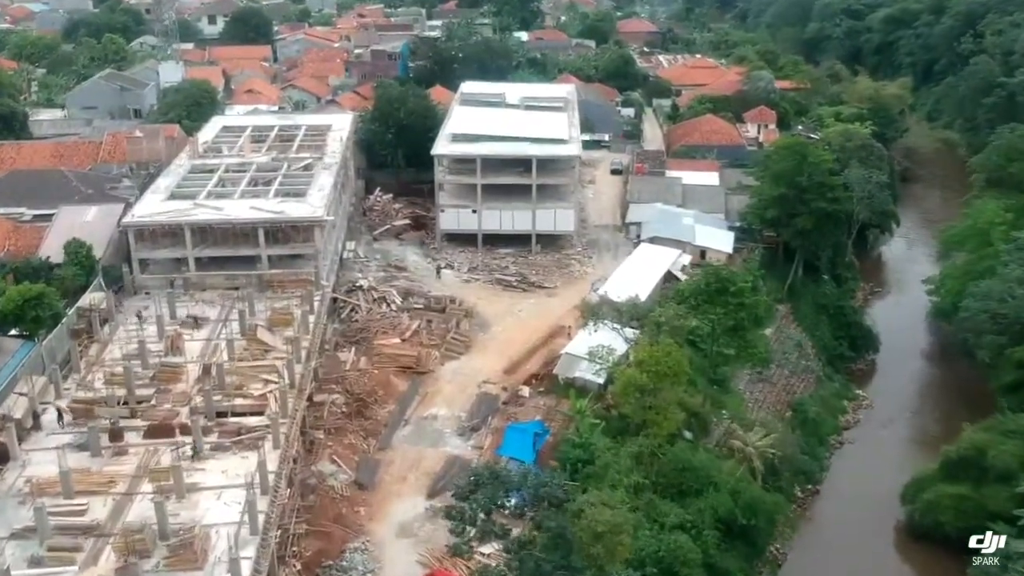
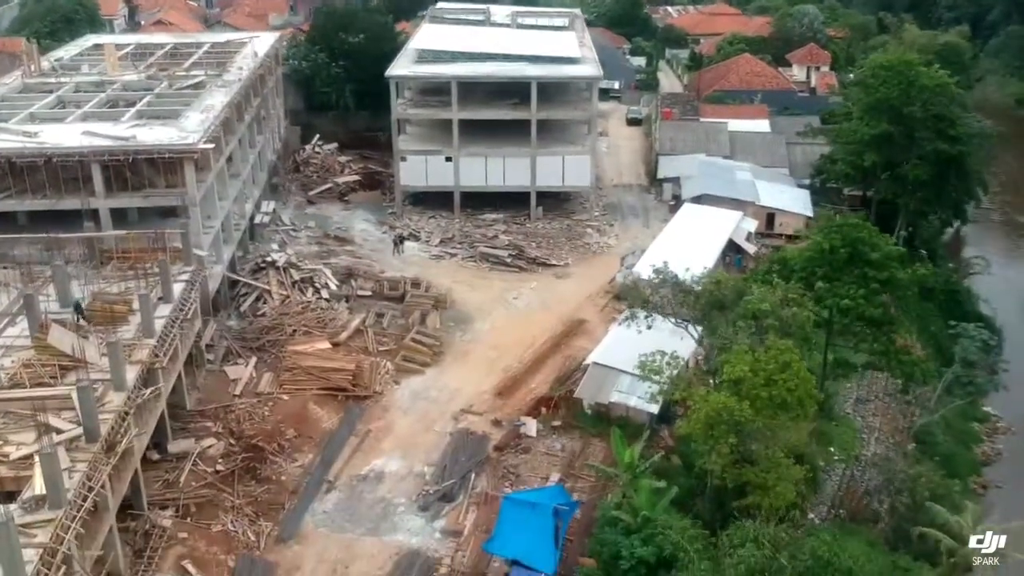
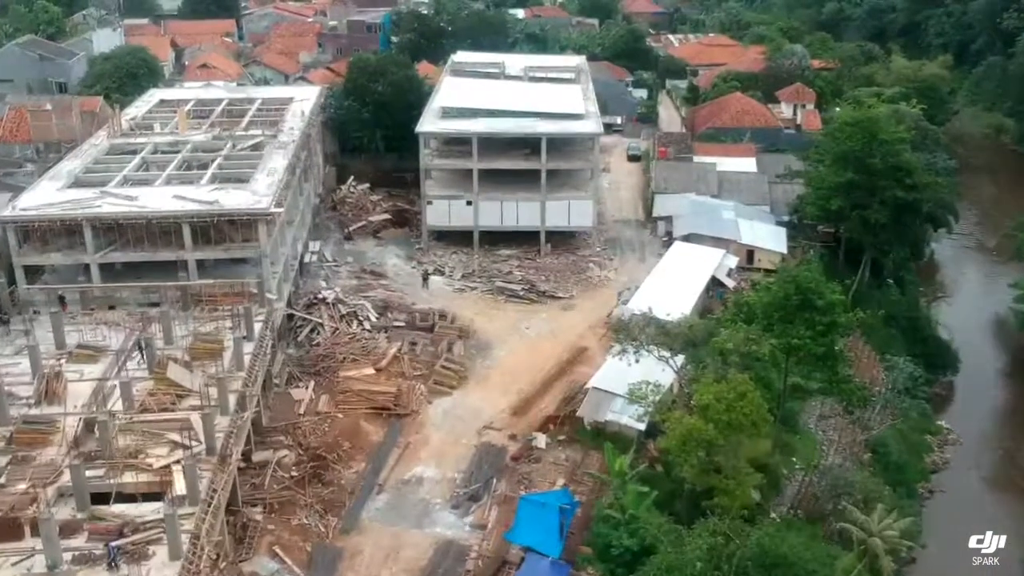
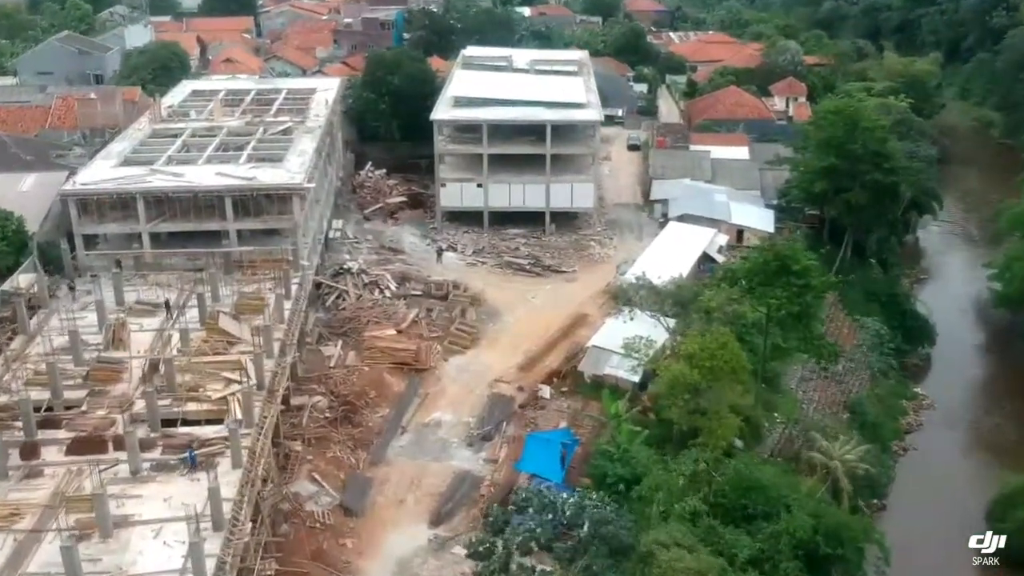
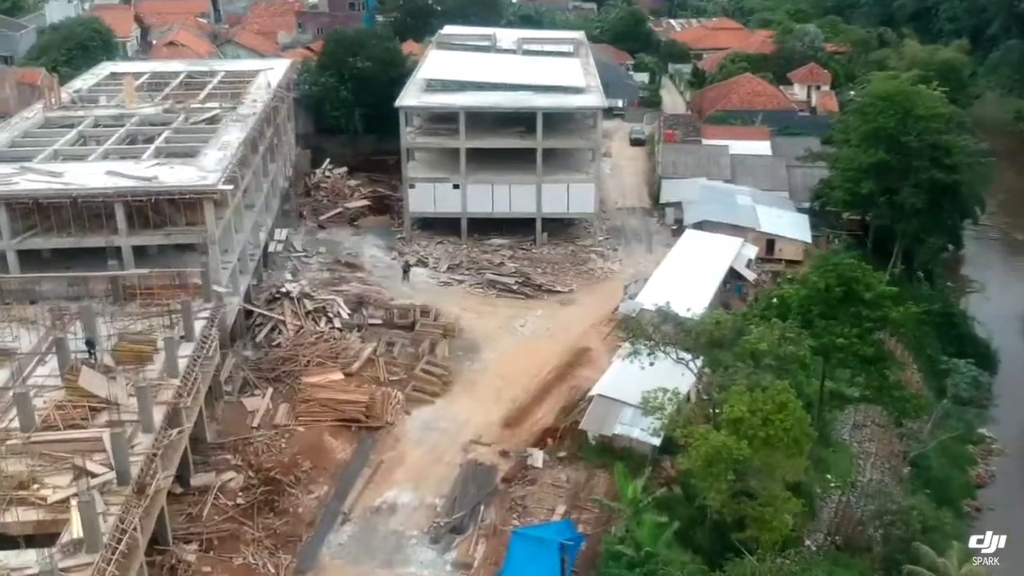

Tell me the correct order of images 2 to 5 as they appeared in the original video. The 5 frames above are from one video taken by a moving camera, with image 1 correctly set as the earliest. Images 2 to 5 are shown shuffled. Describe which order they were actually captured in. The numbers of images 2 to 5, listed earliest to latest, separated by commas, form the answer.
4, 3, 5, 2
